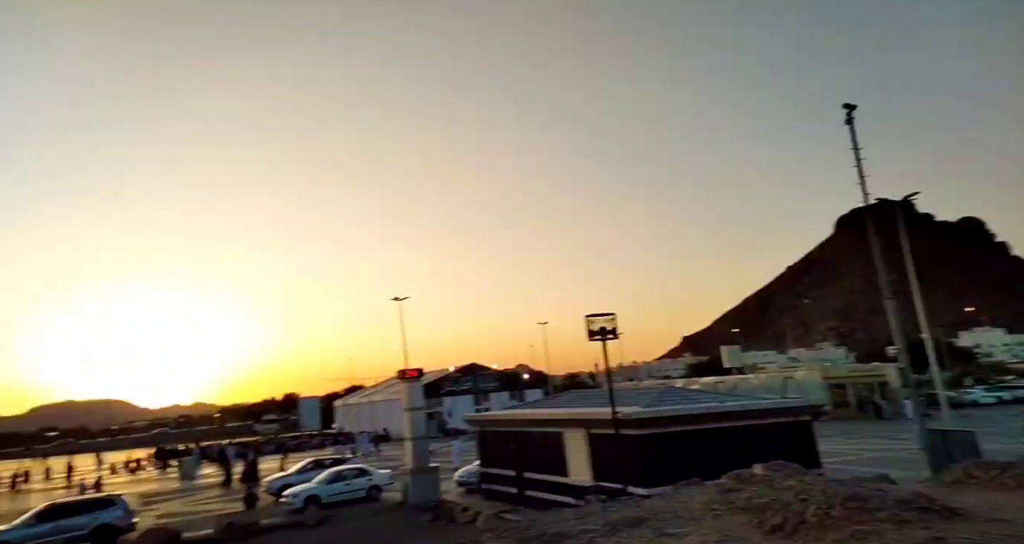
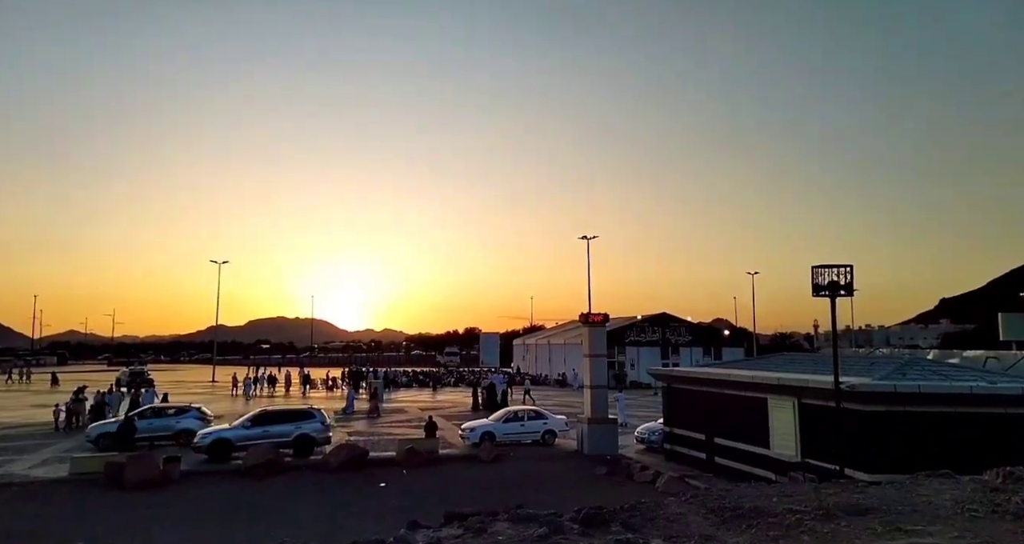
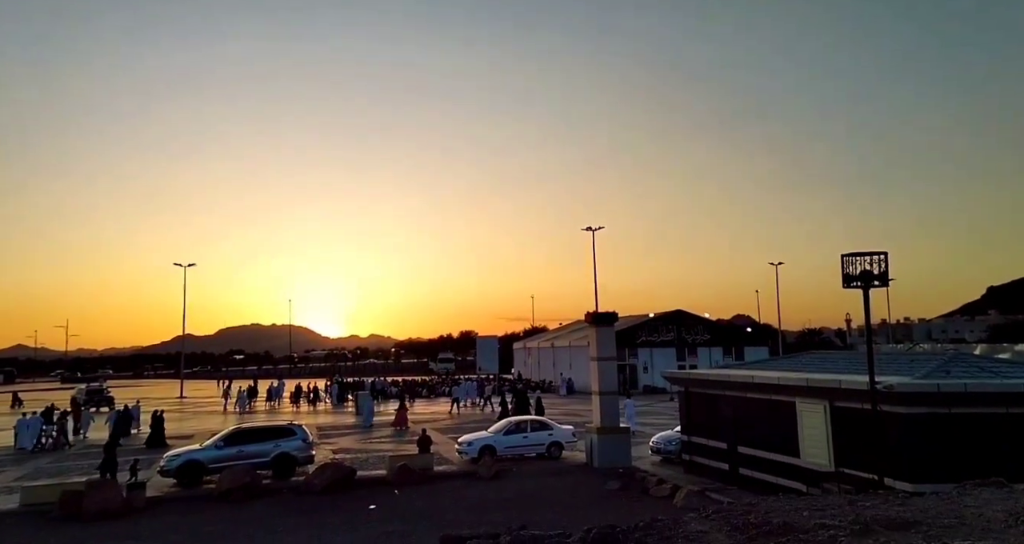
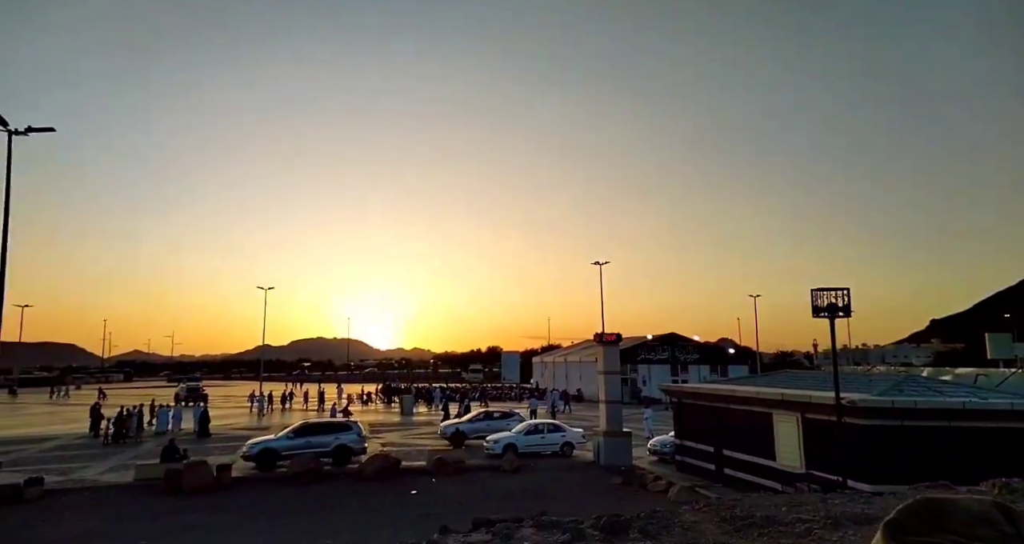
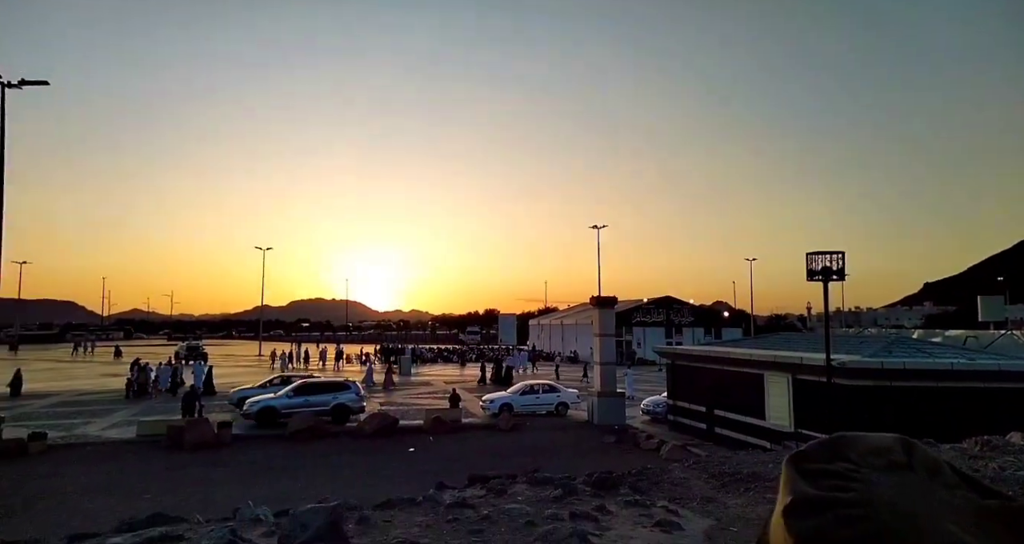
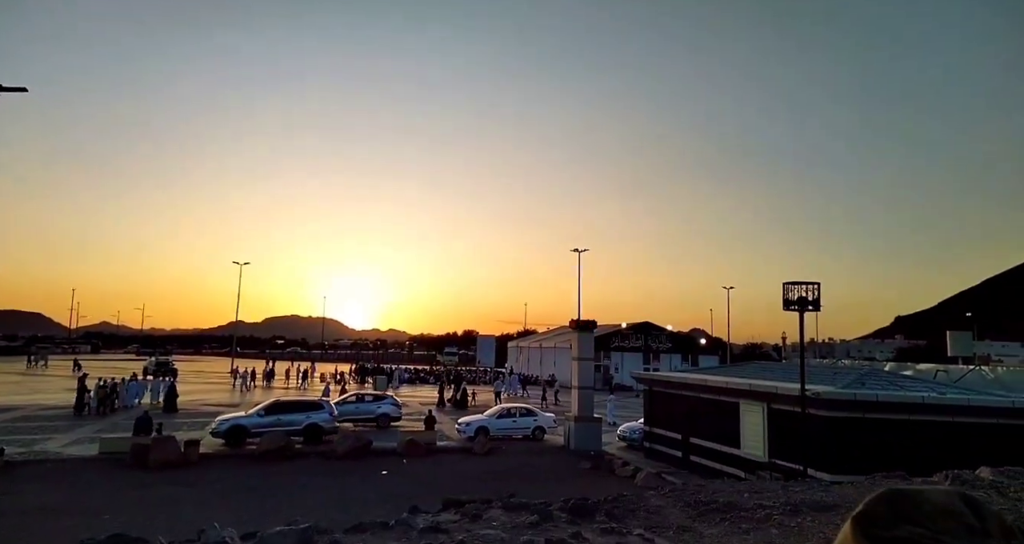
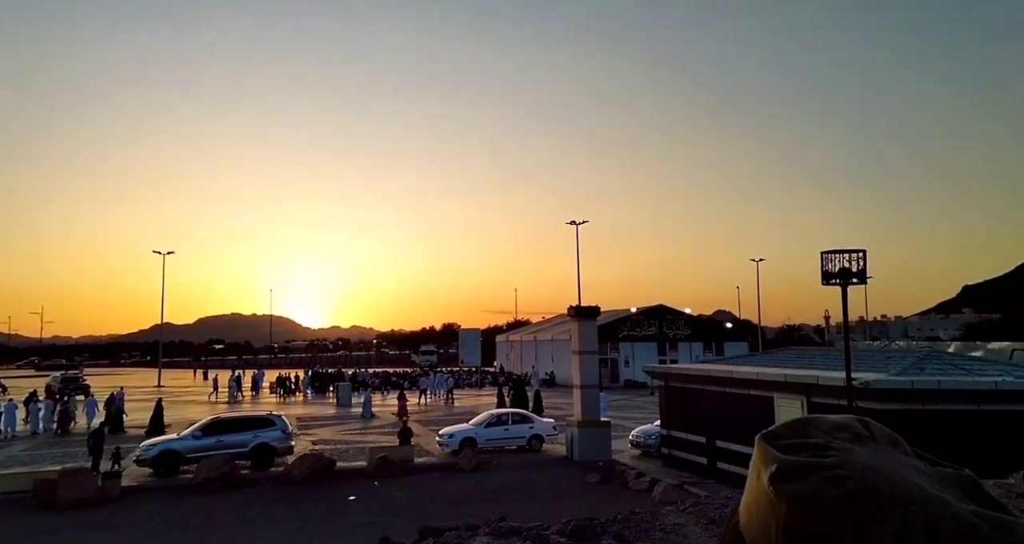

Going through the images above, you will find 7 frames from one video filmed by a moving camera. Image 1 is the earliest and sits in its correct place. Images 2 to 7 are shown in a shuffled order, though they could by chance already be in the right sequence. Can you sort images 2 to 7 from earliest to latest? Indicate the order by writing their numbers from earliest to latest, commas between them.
4, 6, 5, 2, 3, 7
